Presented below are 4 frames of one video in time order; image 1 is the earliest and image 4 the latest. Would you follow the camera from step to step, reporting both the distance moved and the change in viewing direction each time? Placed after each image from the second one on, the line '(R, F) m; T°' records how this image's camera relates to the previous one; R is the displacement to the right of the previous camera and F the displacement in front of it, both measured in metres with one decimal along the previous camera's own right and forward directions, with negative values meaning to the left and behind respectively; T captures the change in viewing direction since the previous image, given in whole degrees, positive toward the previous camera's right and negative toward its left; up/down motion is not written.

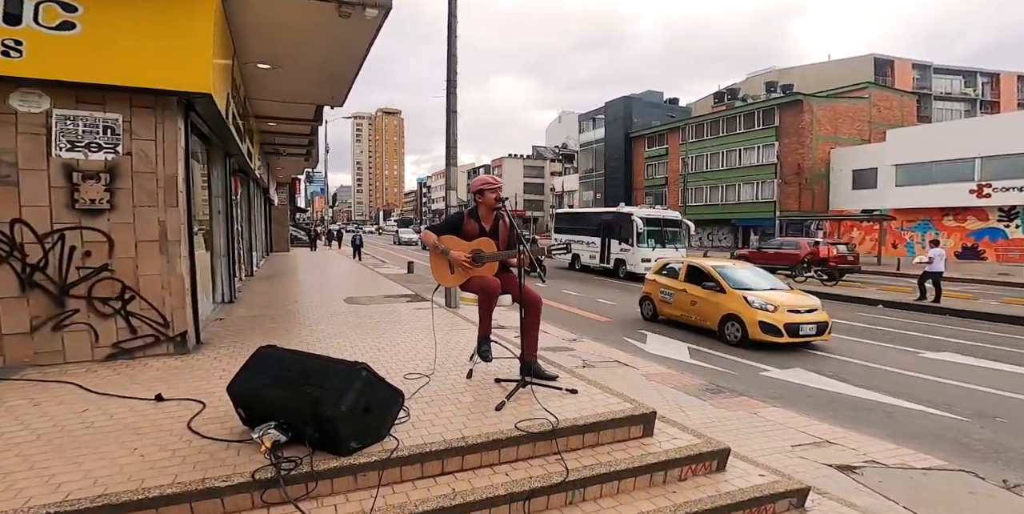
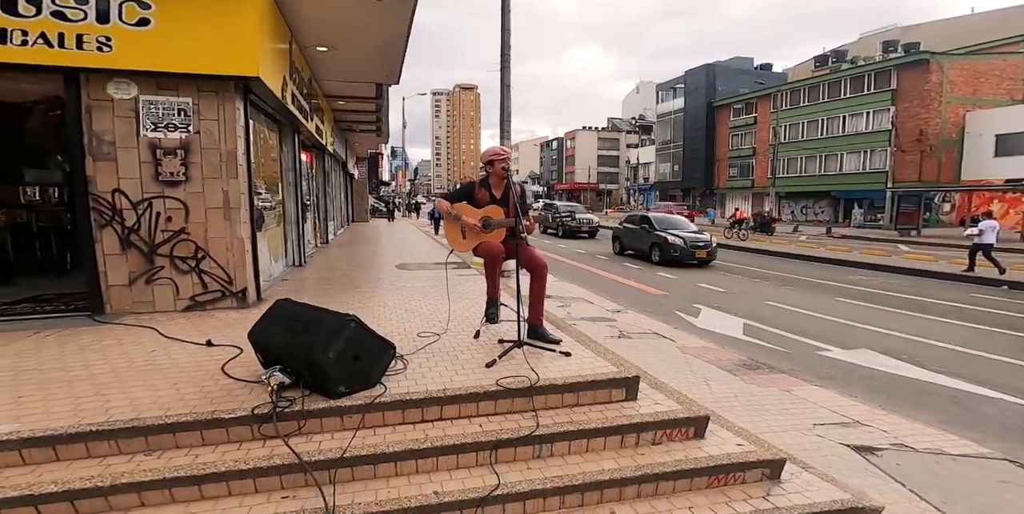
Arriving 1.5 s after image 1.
(+0.7, -0.2) m; -9°
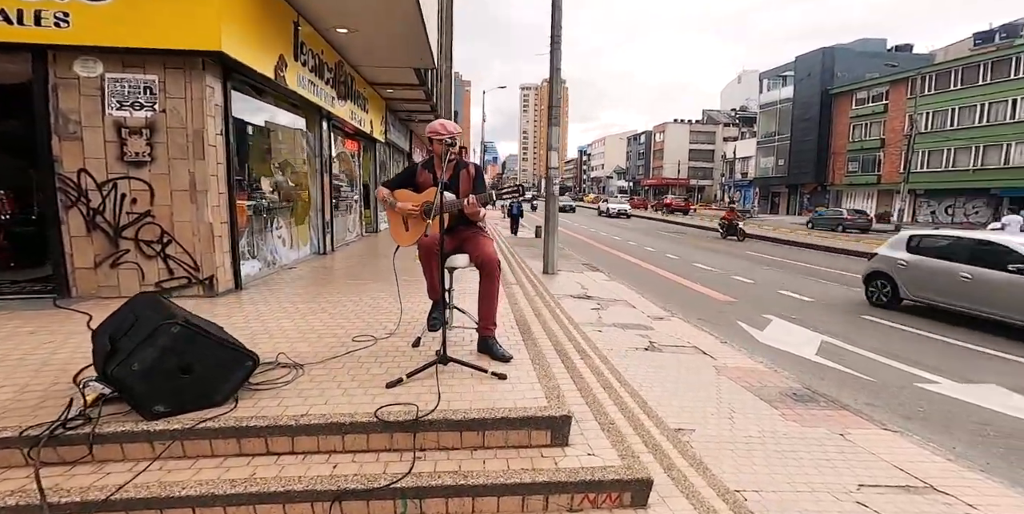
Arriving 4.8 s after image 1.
(+1.1, +0.9) m; -10°
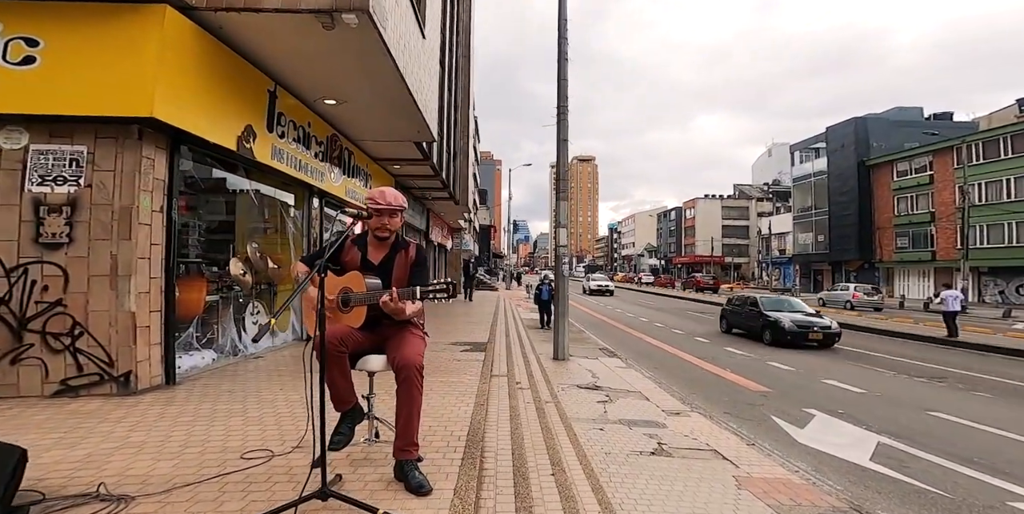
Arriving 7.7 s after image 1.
(+0.7, +0.8) m; -4°
